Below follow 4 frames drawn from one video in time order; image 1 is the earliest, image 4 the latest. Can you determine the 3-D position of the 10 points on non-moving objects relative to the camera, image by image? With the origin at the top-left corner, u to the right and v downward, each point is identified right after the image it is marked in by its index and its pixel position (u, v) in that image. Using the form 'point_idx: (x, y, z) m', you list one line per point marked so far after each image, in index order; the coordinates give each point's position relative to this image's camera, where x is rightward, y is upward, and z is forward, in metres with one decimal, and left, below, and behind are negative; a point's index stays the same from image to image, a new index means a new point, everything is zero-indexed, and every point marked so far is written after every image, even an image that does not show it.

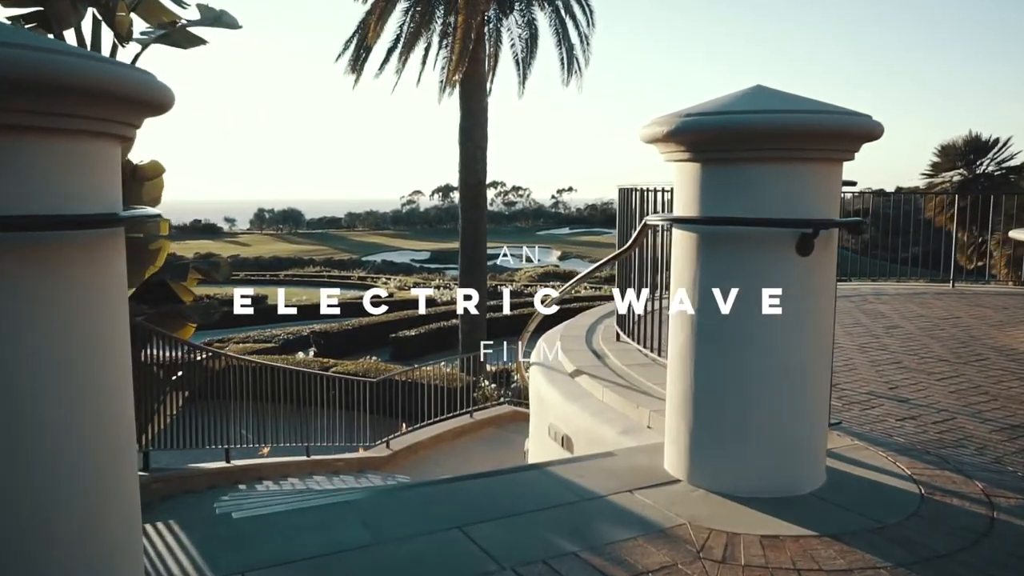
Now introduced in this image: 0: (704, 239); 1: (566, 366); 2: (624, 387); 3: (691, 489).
0: (+0.8, +0.2, +3.0) m
1: (+0.4, -0.6, +5.5) m
2: (+0.7, -0.6, +4.7) m
3: (+0.7, -0.8, +3.1) m
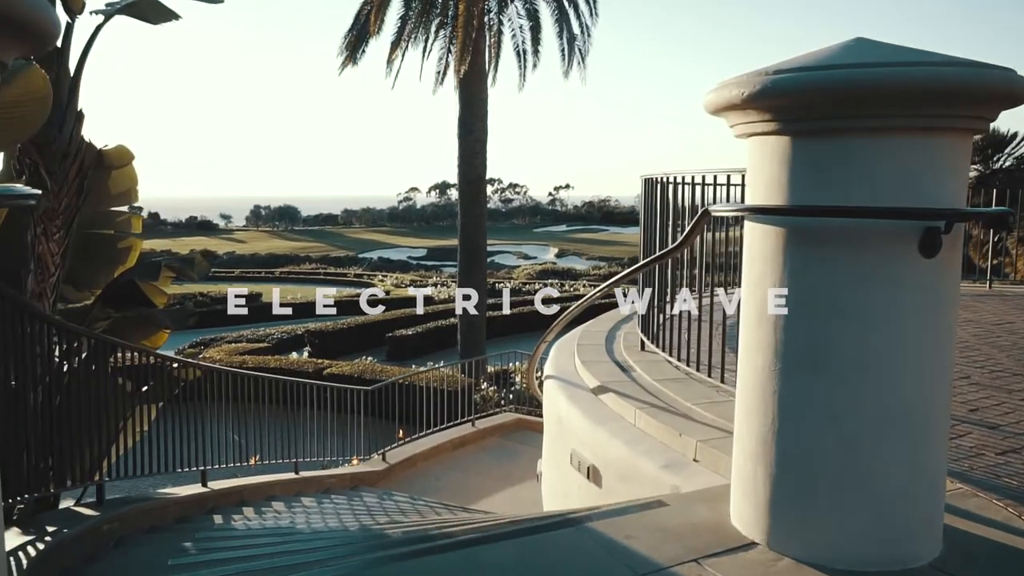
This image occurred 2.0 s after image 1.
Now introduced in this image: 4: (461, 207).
0: (+0.9, +0.2, +2.3) m
1: (+0.5, -0.6, +4.9) m
2: (+0.8, -0.7, +4.0) m
3: (+0.8, -0.9, +2.4) m
4: (-0.9, +1.5, +13.6) m
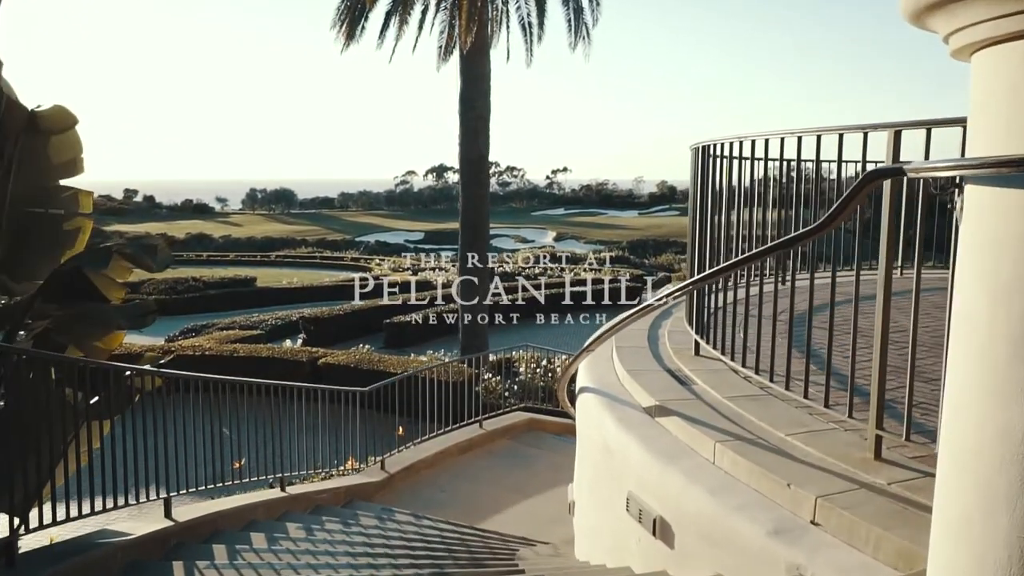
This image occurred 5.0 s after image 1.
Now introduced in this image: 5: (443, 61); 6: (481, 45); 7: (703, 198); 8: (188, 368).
0: (+1.1, +0.1, +1.4) m
1: (+0.7, -0.6, +3.9) m
2: (+1.0, -0.6, +3.1) m
3: (+1.0, -0.9, +1.4) m
4: (-0.8, +1.7, +12.6) m
5: (-1.2, +4.0, +13.0) m
6: (-0.5, +4.0, +12.2) m
7: (+1.3, +0.6, +5.2) m
8: (-5.7, -1.4, +13.0) m
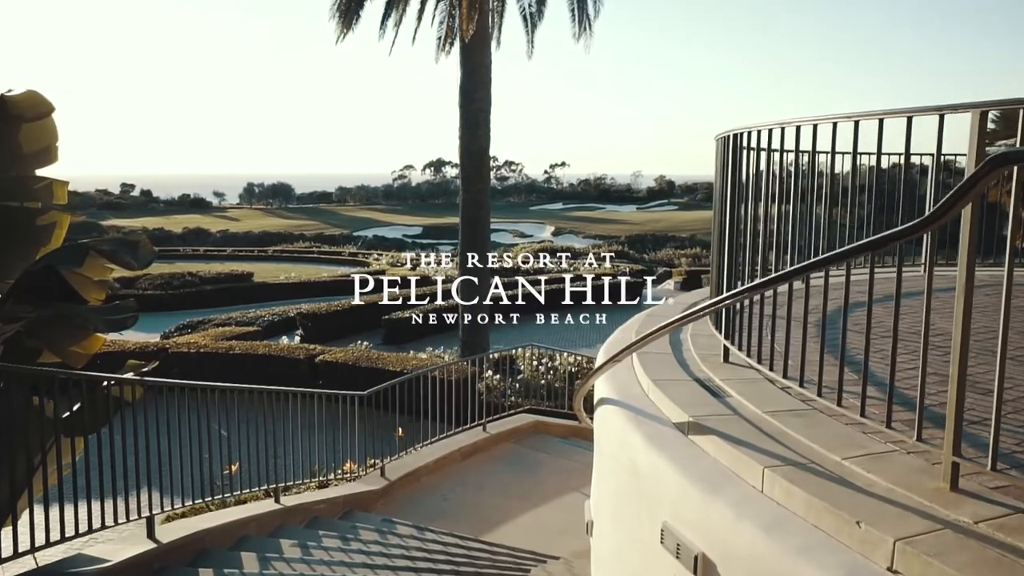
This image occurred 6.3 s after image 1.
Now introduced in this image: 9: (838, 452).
0: (+1.1, +0.1, +1.0) m
1: (+0.7, -0.6, +3.5) m
2: (+1.1, -0.7, +2.7) m
3: (+1.1, -0.9, +1.1) m
4: (-0.8, +1.7, +12.2) m
5: (-1.2, +4.1, +12.6) m
6: (-0.4, +4.1, +11.8) m
7: (+1.4, +0.6, +4.9) m
8: (-5.6, -1.3, +12.7) m
9: (+1.2, -0.6, +2.8) m
